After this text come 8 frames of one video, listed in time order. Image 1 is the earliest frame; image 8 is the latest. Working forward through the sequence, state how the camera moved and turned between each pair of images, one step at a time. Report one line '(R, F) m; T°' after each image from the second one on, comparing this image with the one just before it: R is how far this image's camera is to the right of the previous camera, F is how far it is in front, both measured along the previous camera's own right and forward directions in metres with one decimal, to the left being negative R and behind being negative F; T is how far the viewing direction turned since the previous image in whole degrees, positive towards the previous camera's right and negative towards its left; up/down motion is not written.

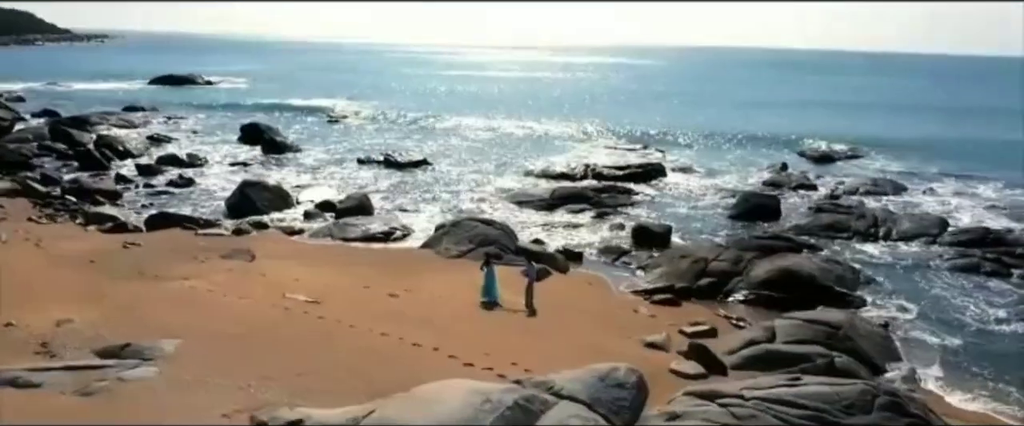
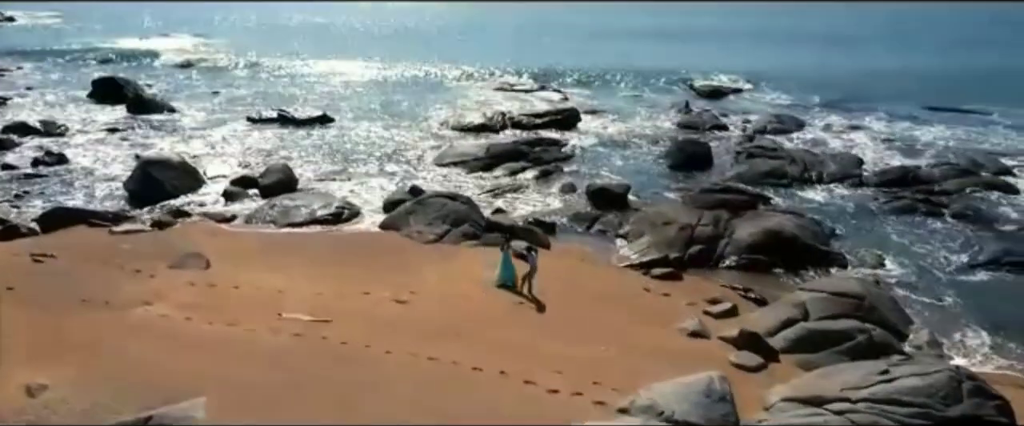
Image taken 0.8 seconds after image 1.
(-3.2, +1.7) m; +12°
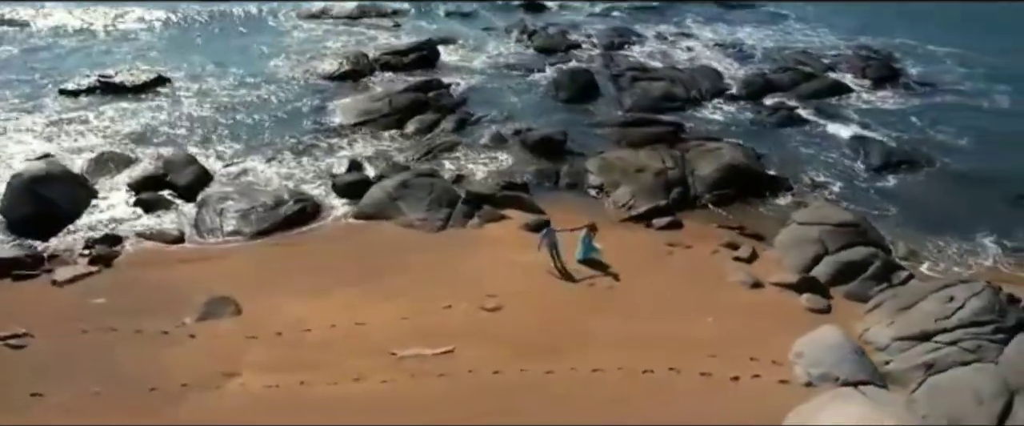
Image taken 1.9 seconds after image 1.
(-5.7, +1.4) m; +20°
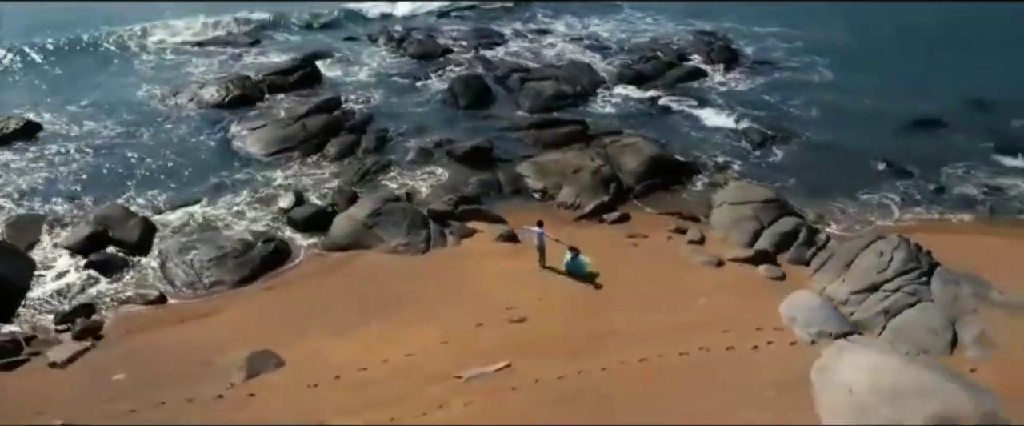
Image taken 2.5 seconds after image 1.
(-3.7, -0.6) m; +14°
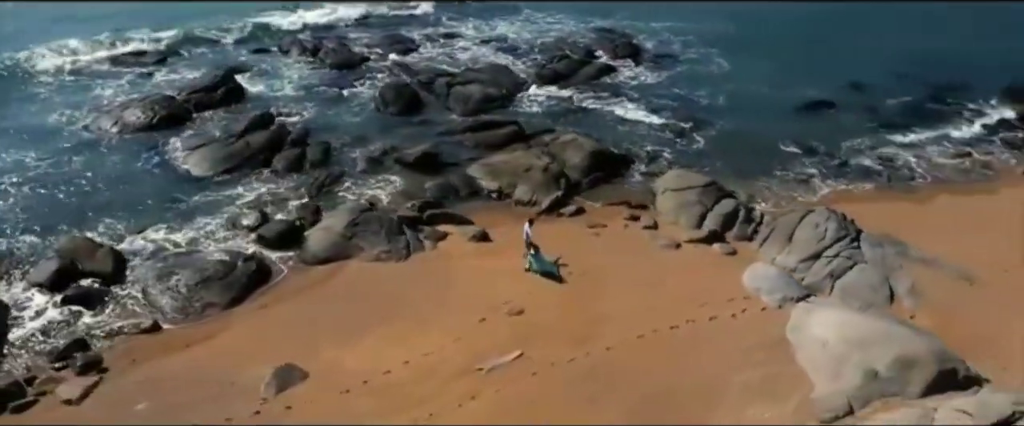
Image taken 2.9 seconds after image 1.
(-2.2, -0.9) m; +9°
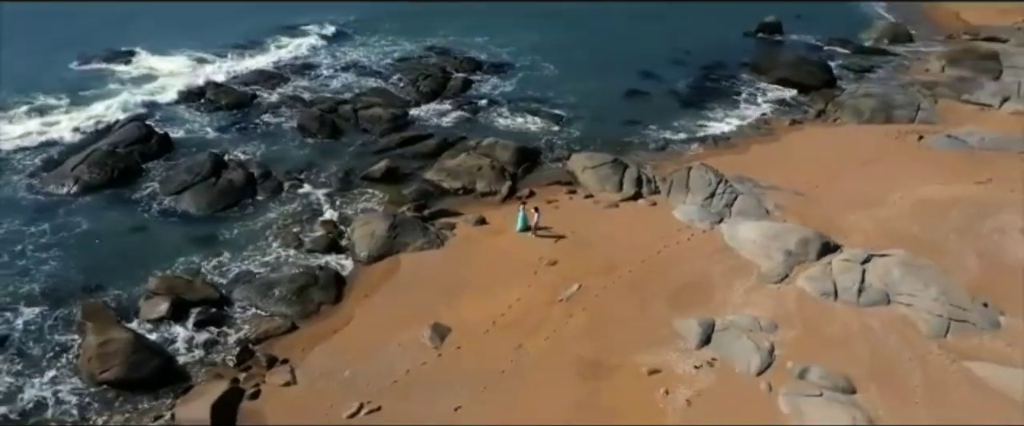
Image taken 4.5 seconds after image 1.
(-8.0, -4.8) m; +19°
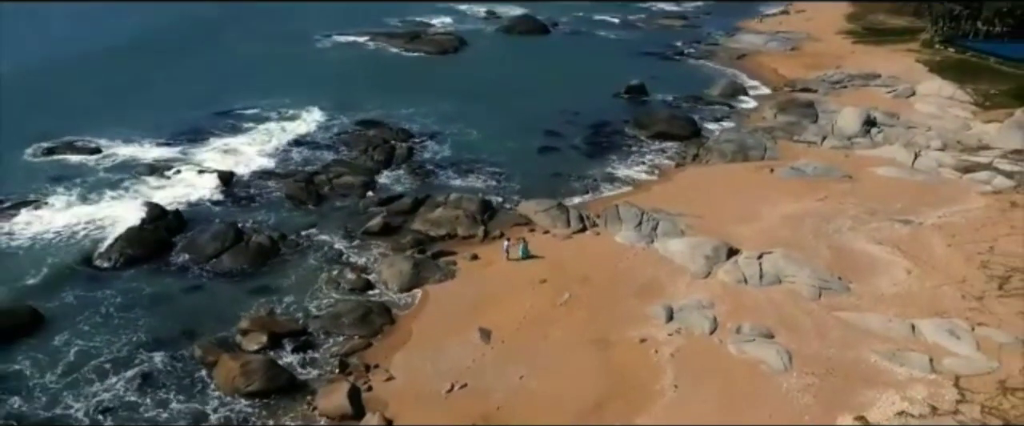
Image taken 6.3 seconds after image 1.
(-5.4, -6.9) m; +11°
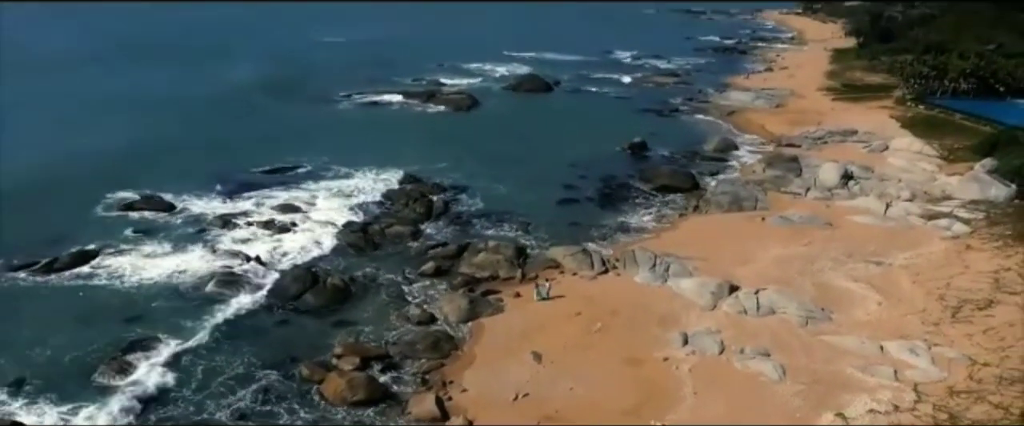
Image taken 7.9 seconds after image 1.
(-2.3, -6.2) m; +1°
